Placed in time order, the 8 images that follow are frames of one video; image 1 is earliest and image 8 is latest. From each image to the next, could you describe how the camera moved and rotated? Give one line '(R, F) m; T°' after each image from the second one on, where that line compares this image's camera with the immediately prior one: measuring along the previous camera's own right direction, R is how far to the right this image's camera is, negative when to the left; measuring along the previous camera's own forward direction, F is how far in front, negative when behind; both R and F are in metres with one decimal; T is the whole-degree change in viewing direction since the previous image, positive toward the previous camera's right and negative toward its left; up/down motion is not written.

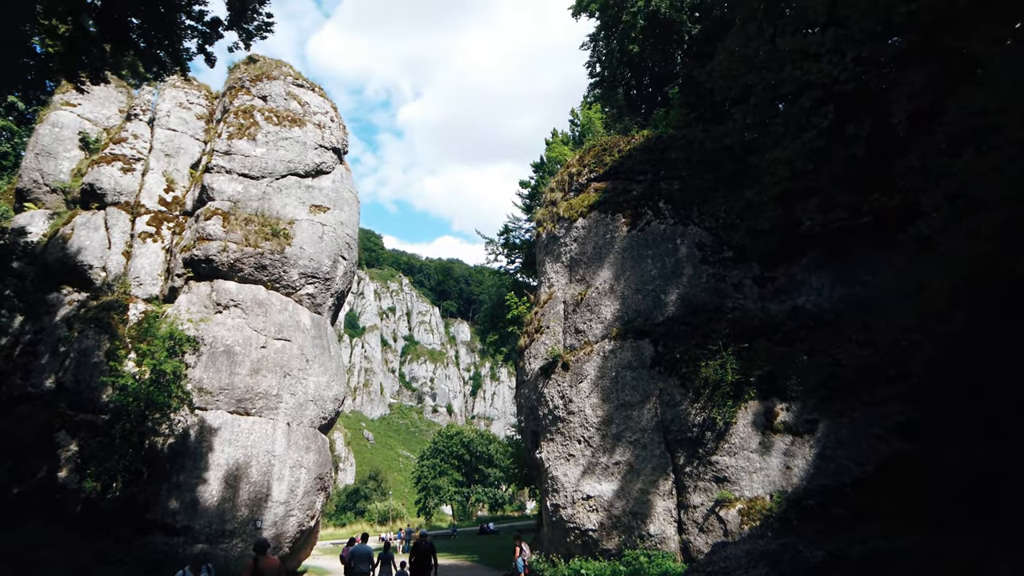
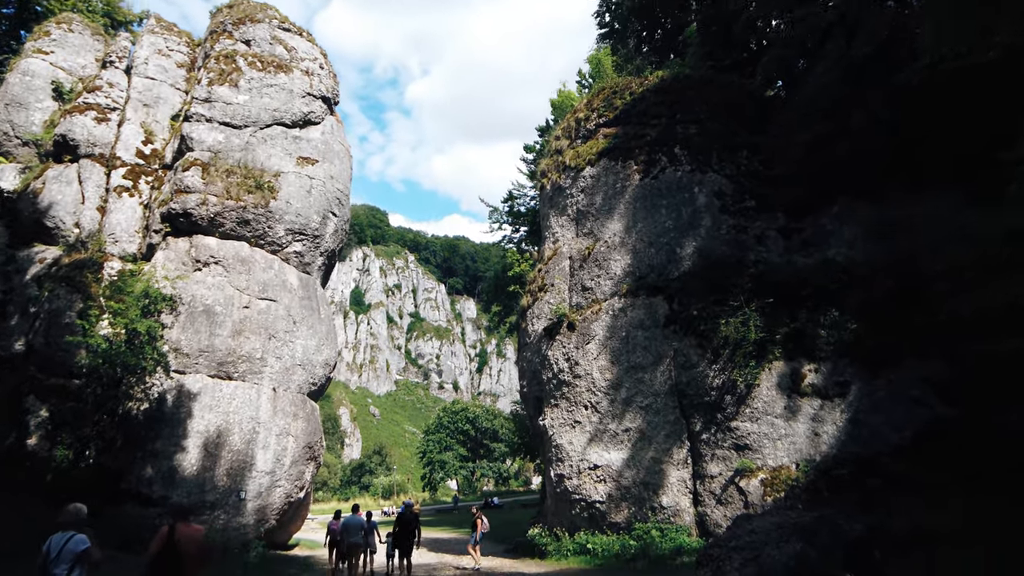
(+0.2, +1.4) m; -1°
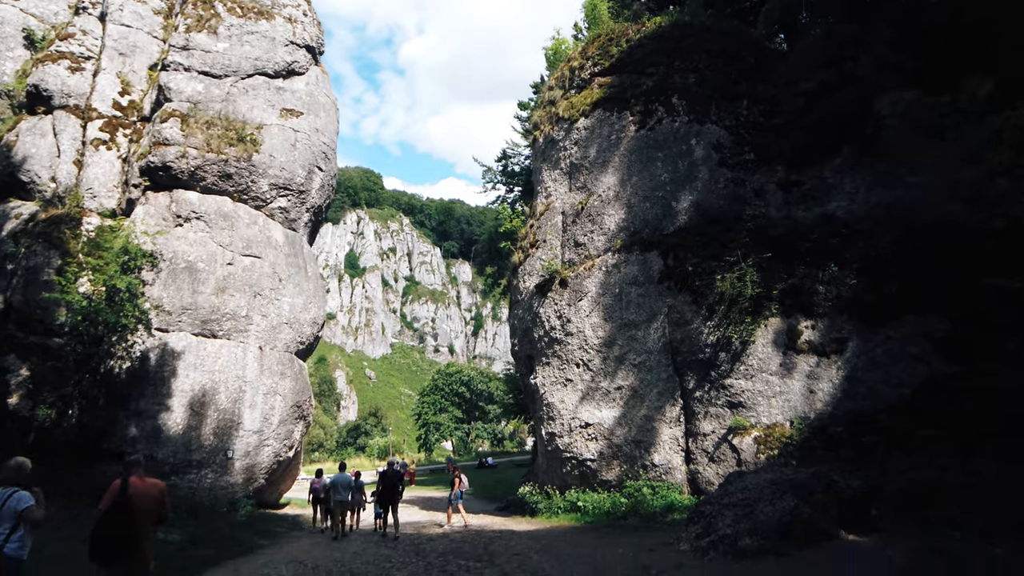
(+0.1, +0.4) m; 0°
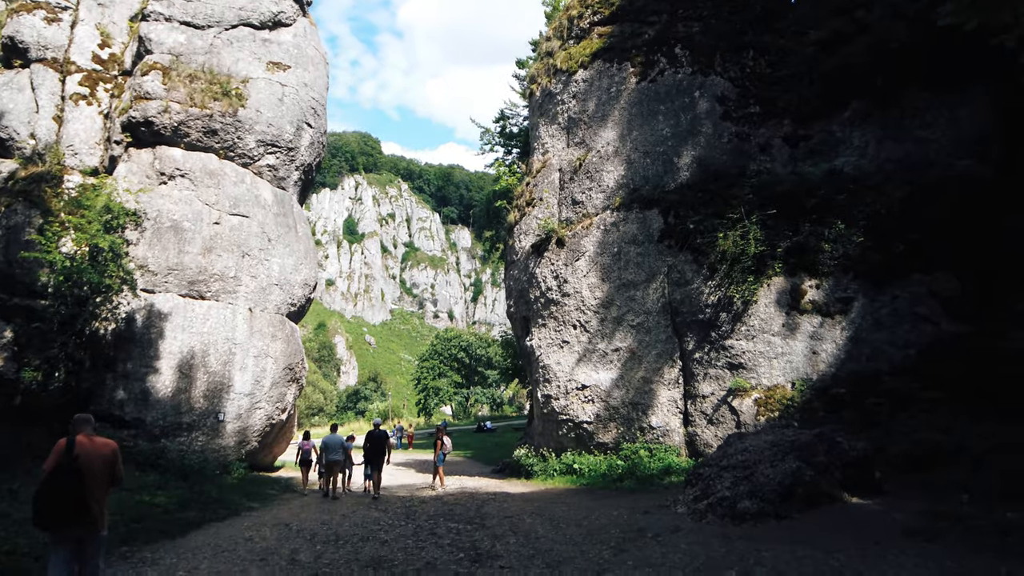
(+0.1, +0.5) m; 0°
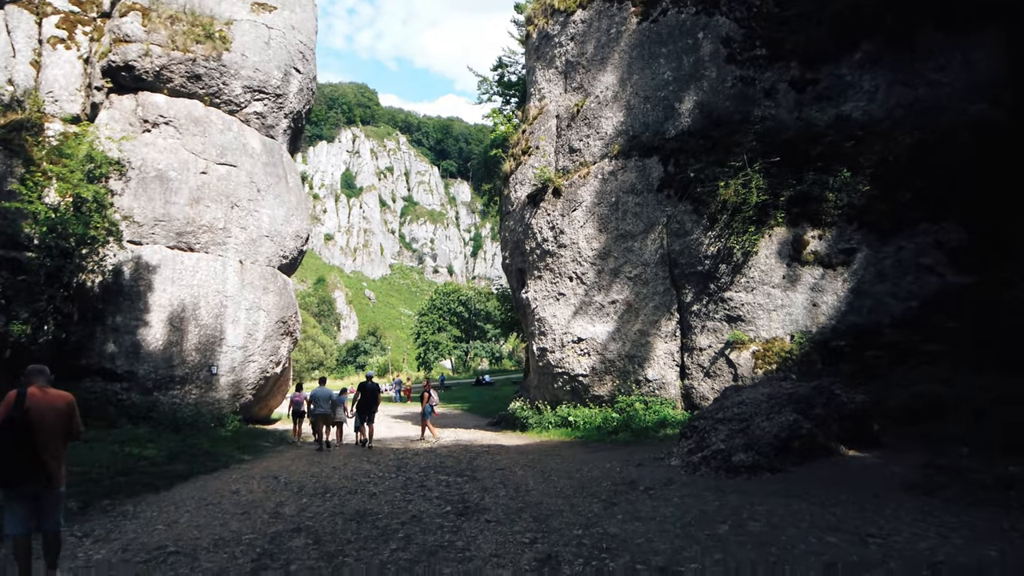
(+0.1, +0.3) m; 0°
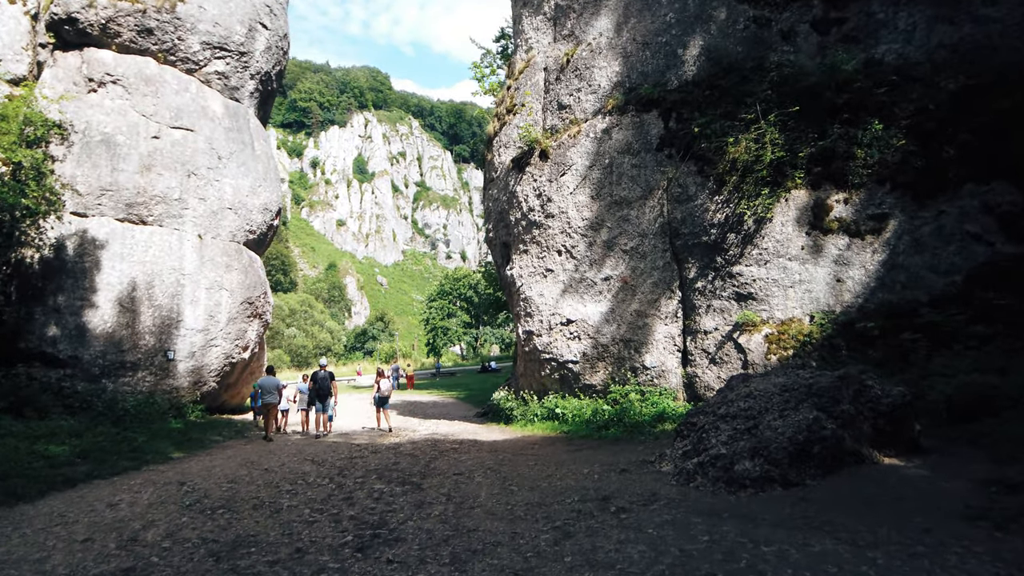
(+0.8, +1.6) m; -2°
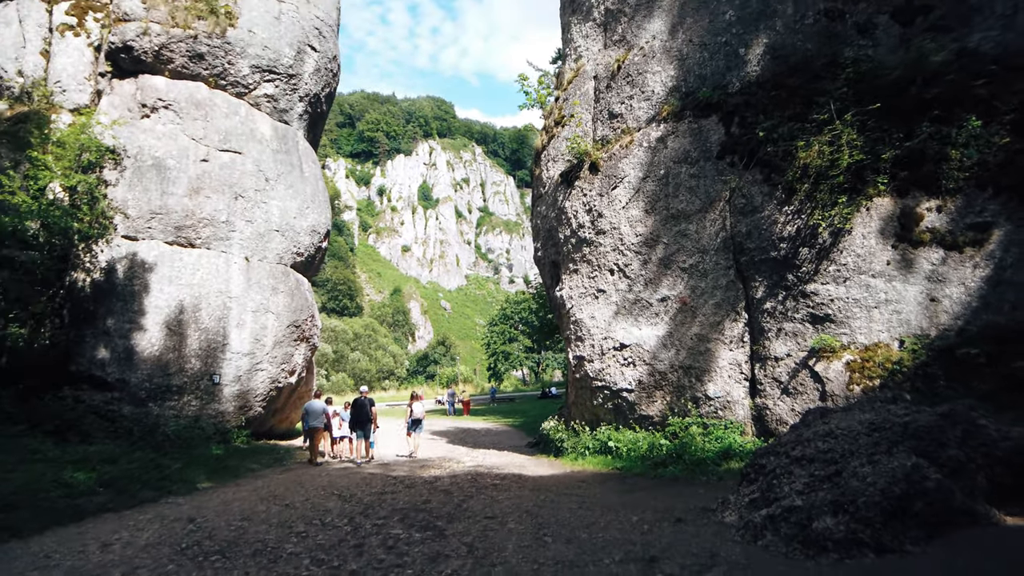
(+0.3, +0.8) m; -6°
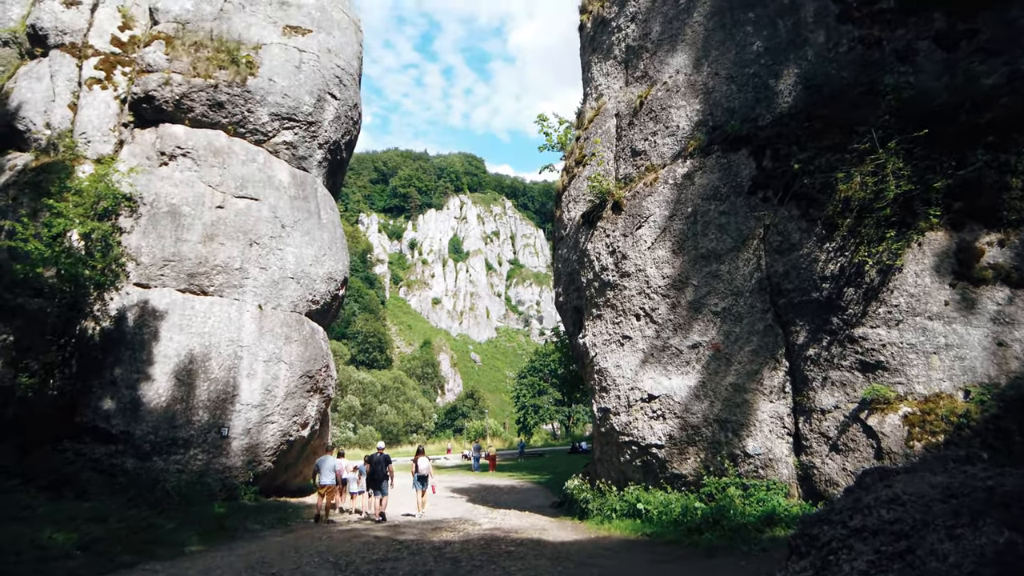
(+0.2, +0.7) m; -3°
